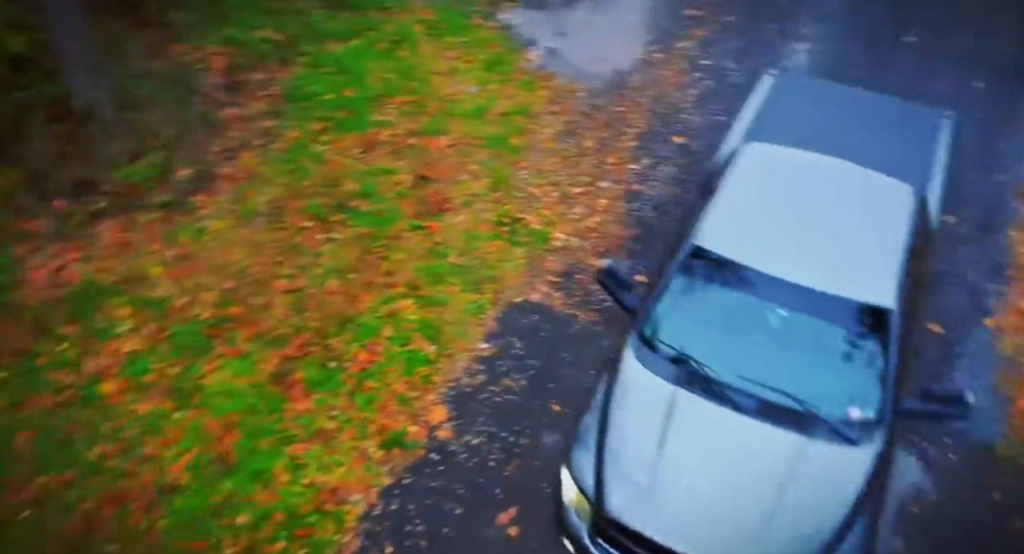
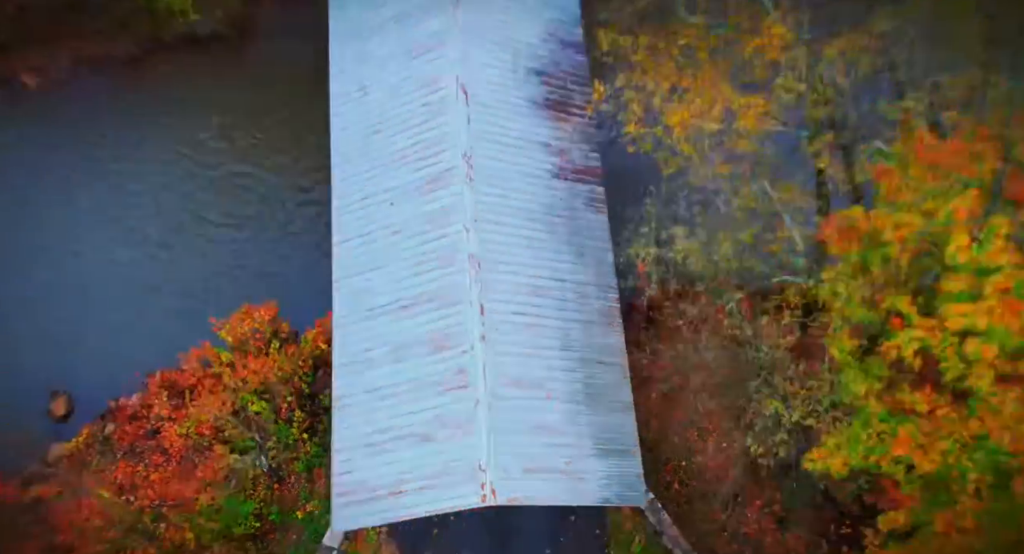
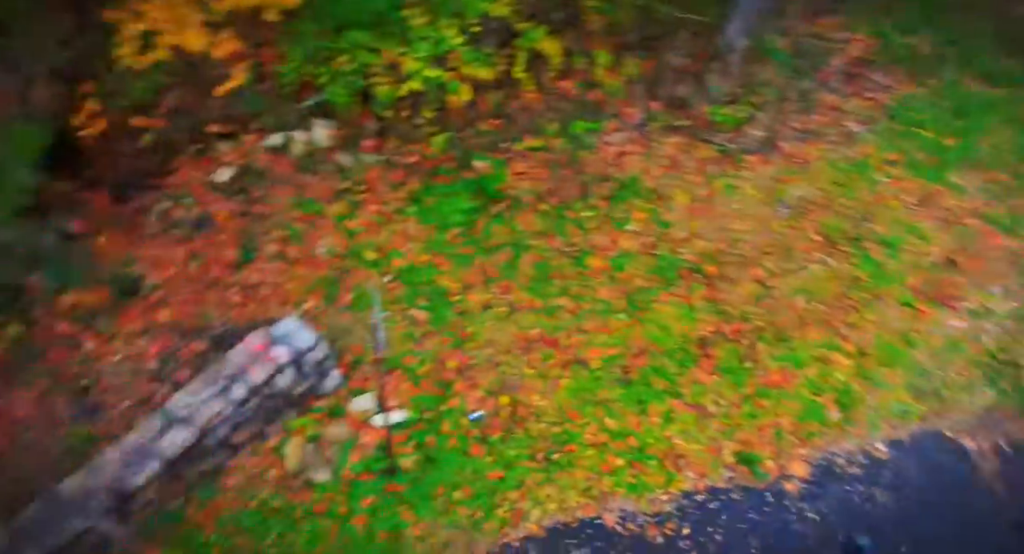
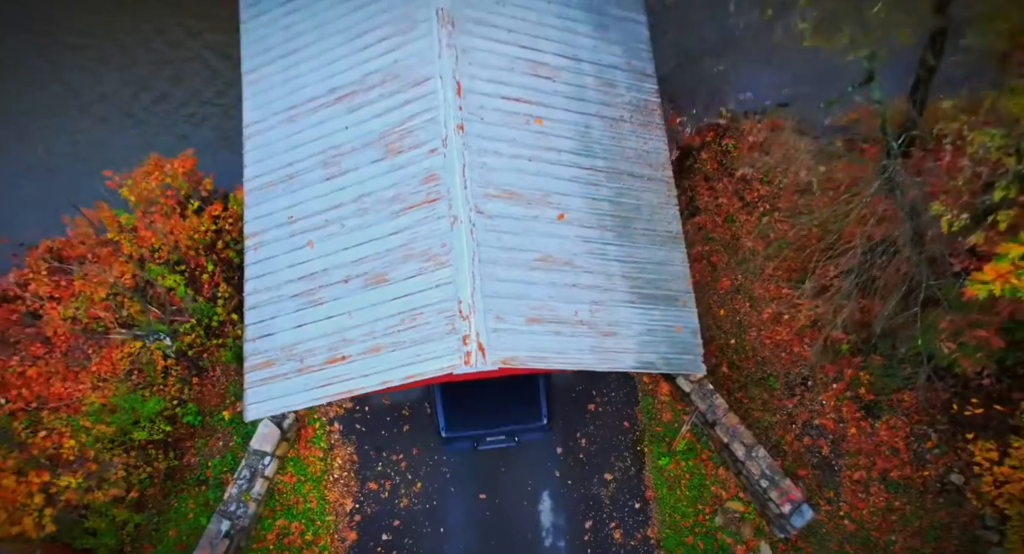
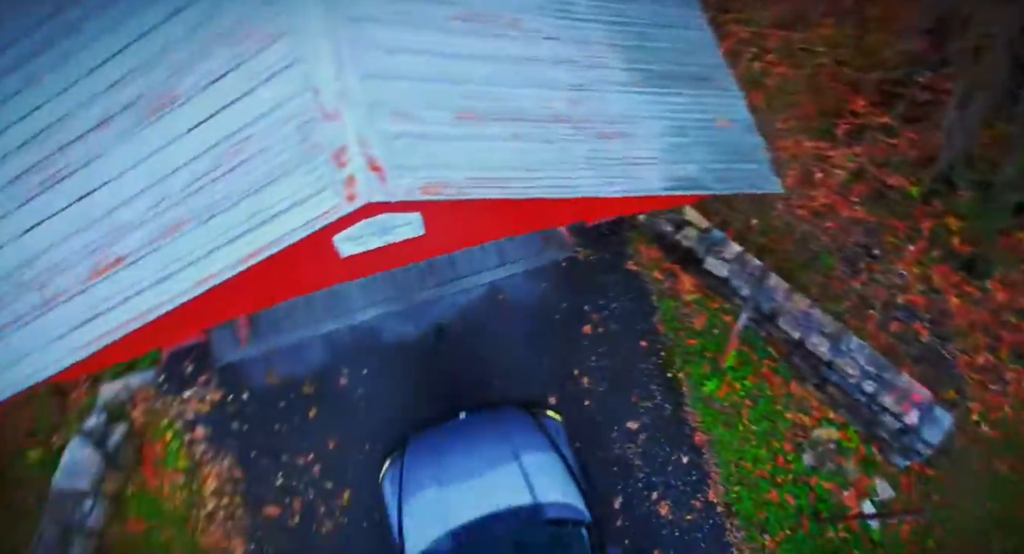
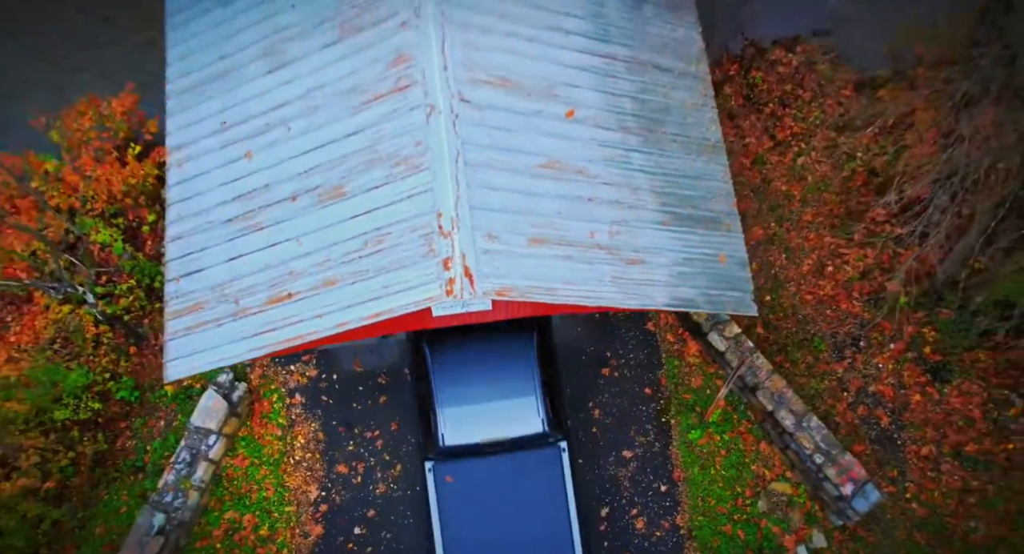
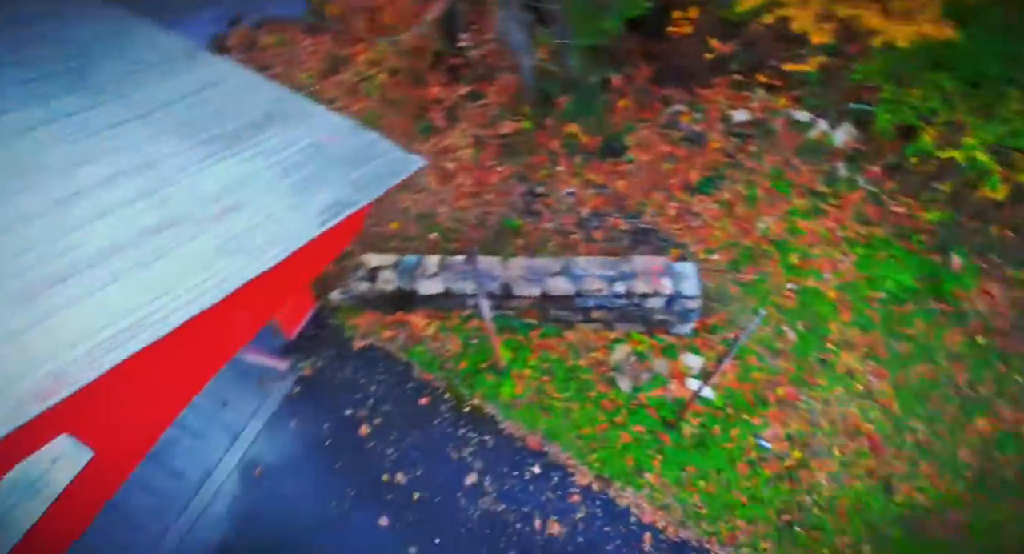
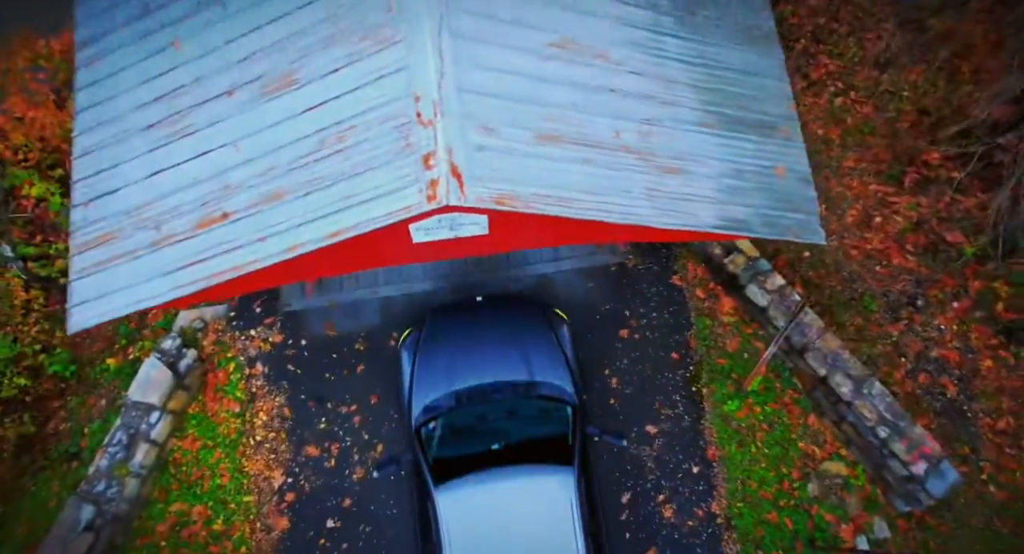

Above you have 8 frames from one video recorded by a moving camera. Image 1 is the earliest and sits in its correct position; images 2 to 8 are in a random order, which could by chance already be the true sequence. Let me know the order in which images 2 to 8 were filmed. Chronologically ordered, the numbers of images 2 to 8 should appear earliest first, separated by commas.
3, 7, 5, 8, 6, 4, 2
